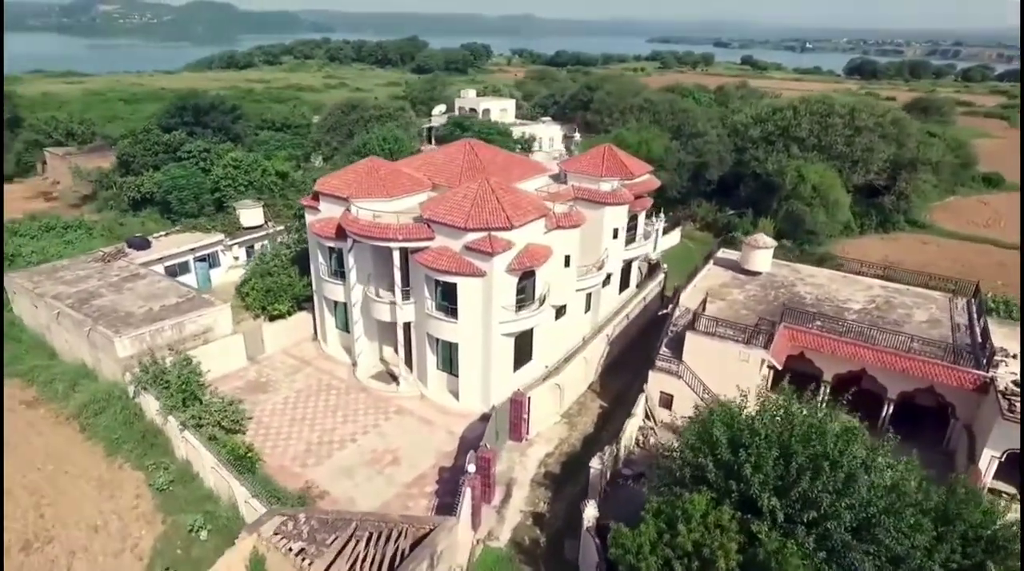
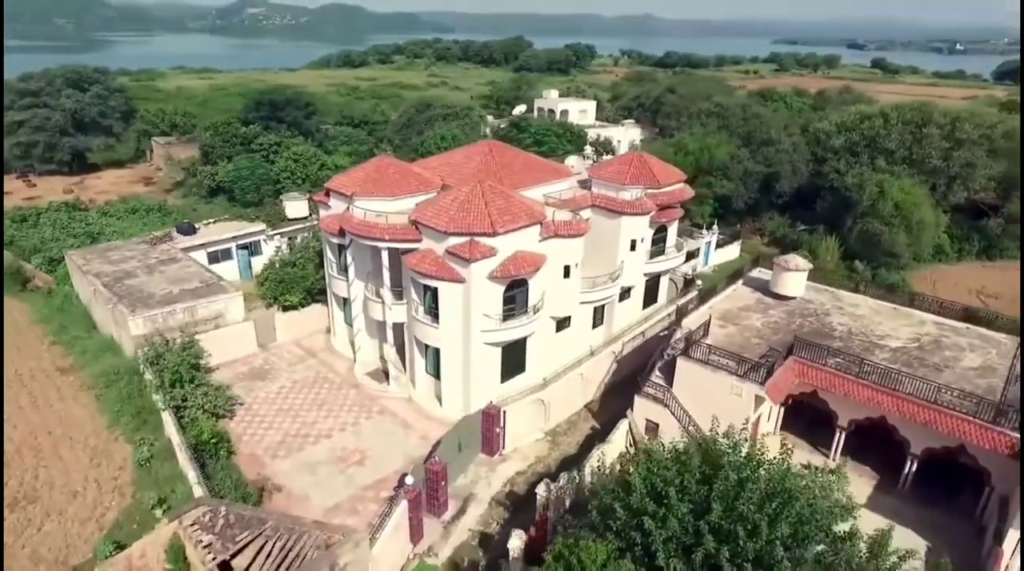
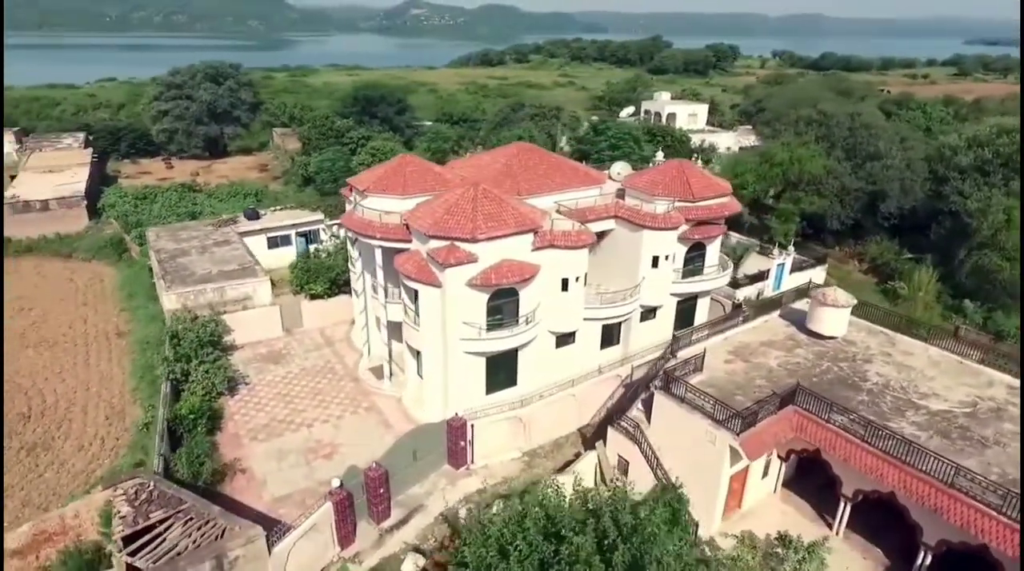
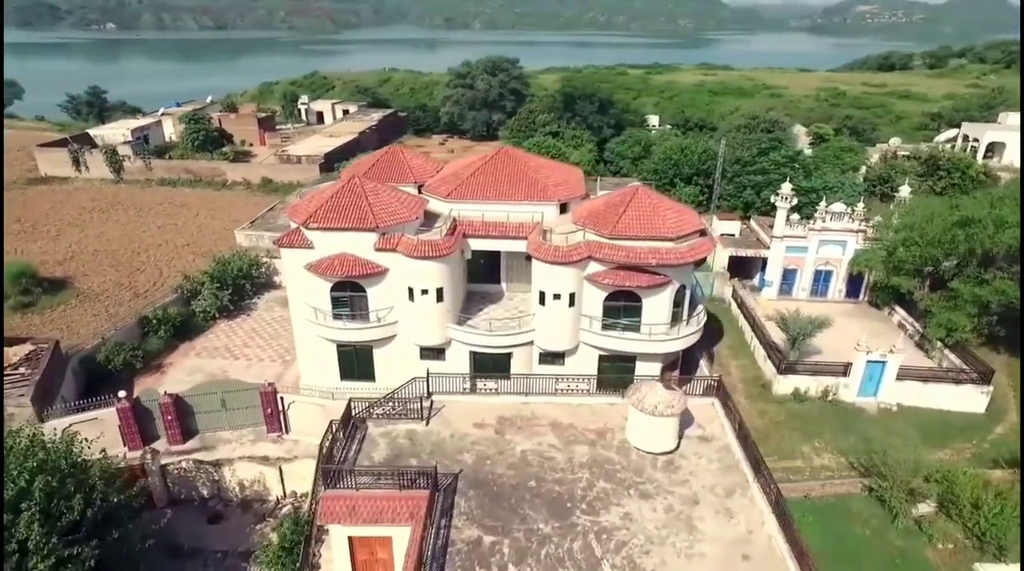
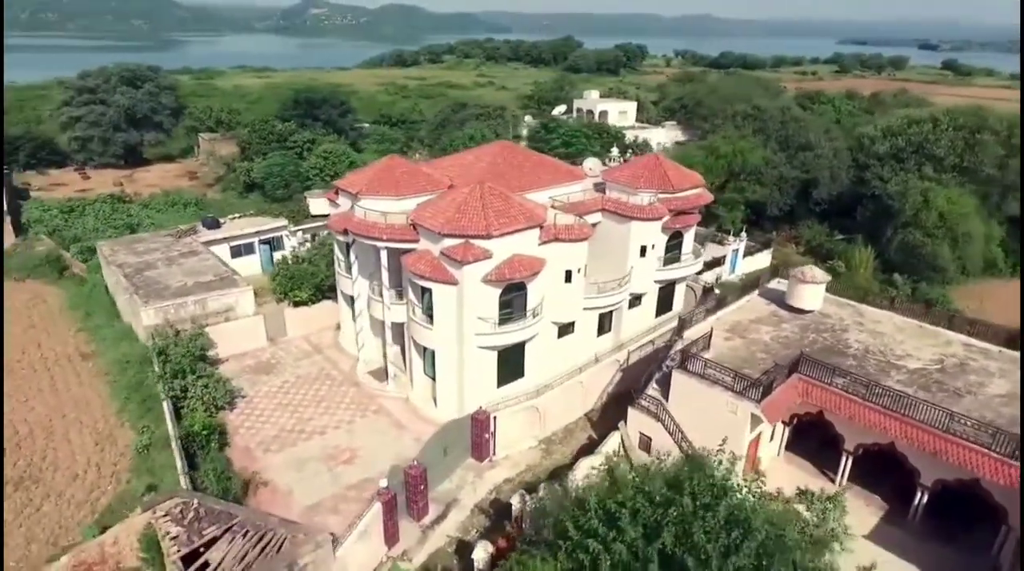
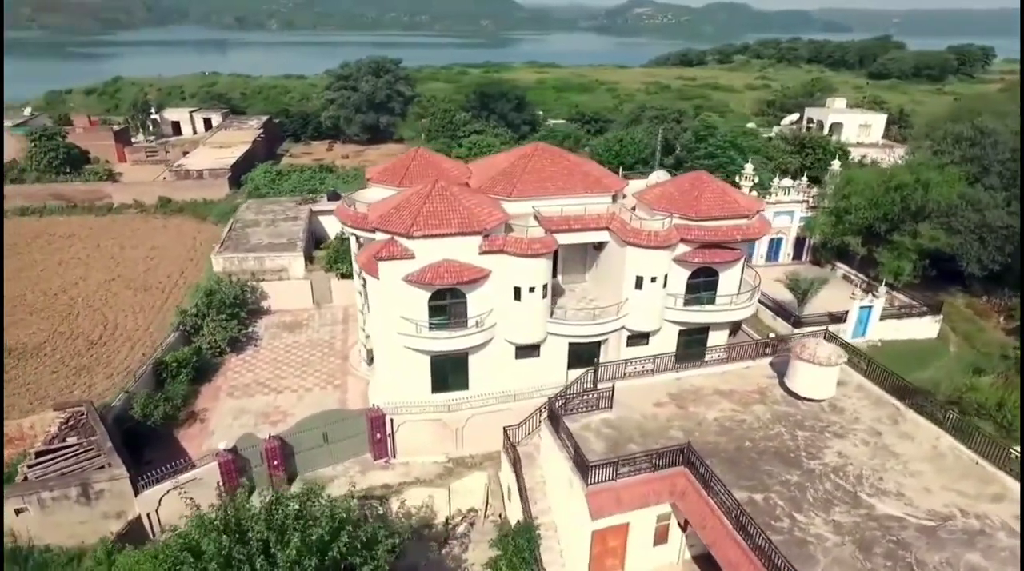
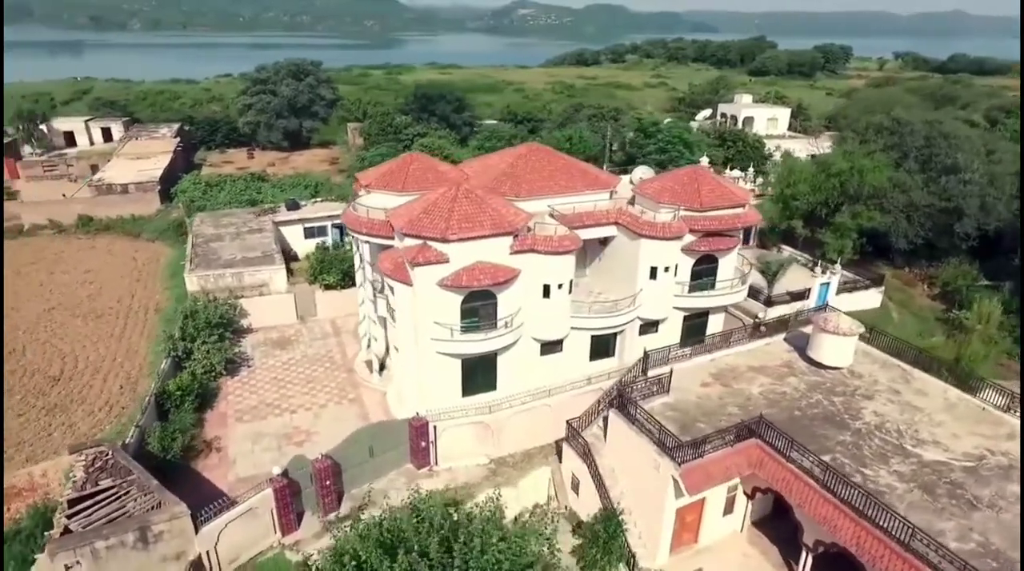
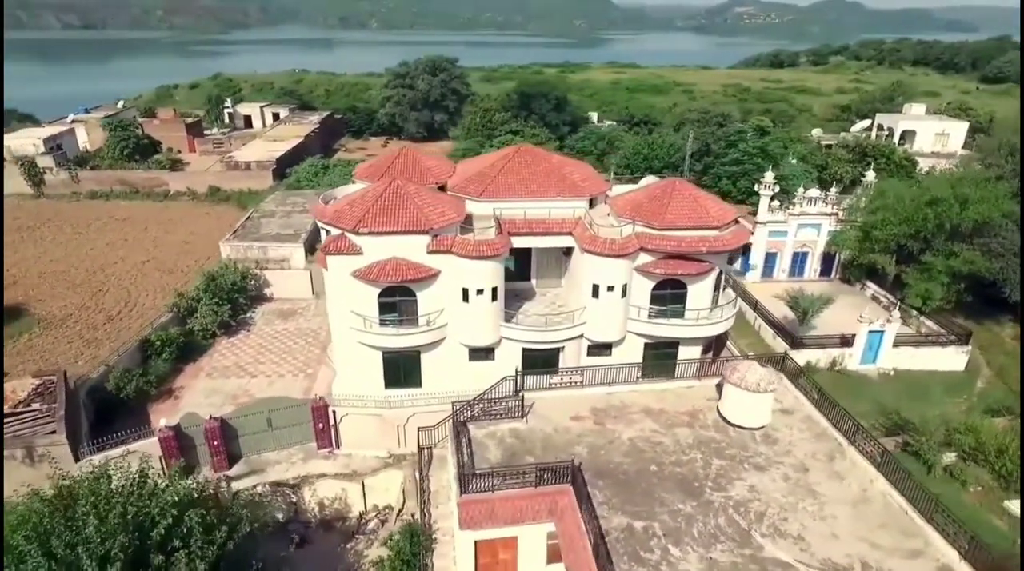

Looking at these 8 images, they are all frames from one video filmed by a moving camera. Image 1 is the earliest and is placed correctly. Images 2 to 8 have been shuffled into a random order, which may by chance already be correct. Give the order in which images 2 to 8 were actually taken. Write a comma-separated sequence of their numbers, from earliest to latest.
2, 5, 3, 7, 6, 8, 4
